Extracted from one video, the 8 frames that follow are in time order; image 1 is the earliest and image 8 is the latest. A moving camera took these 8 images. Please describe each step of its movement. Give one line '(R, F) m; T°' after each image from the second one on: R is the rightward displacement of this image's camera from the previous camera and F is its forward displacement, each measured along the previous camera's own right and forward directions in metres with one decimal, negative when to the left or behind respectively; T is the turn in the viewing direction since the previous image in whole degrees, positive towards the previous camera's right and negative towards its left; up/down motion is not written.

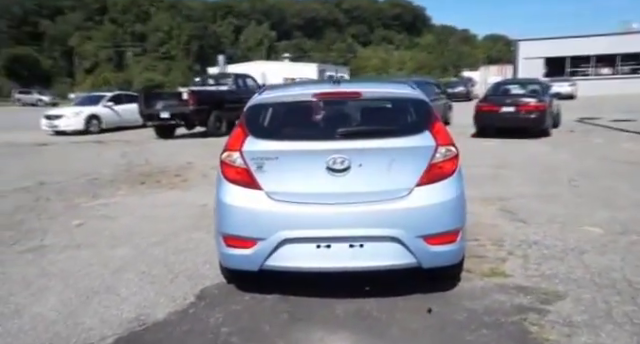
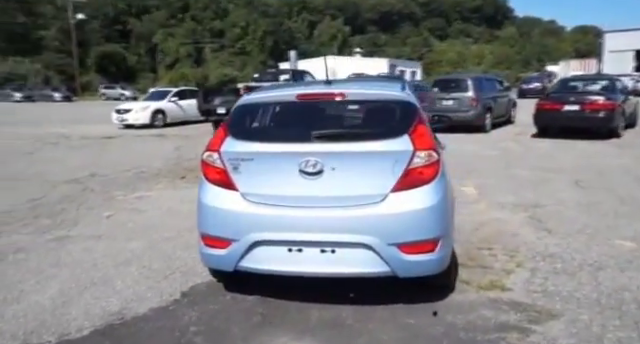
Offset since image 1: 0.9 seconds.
(+0.6, +0.1) m; -8°
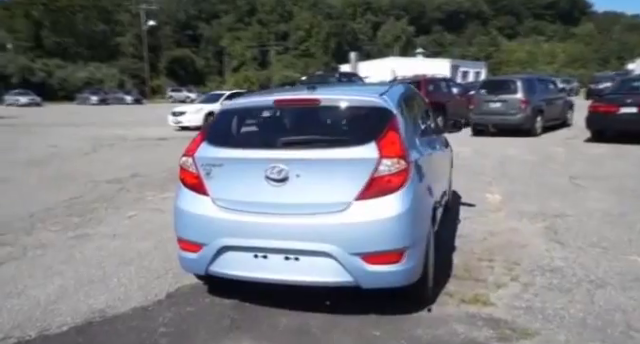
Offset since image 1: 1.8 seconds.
(+0.5, 0.0) m; -6°
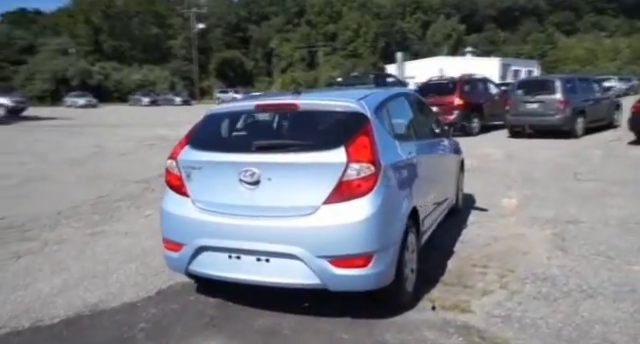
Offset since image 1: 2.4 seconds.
(+0.4, 0.0) m; -5°
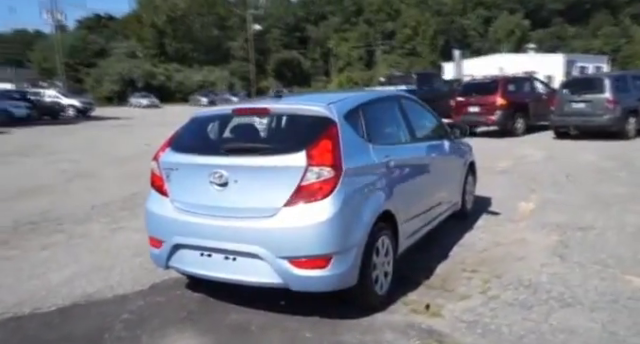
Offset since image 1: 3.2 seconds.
(+0.5, -0.1) m; -6°
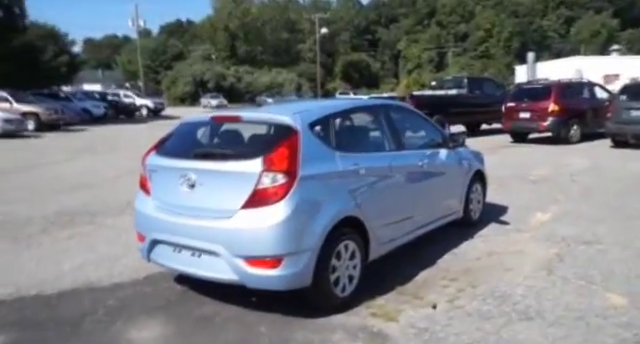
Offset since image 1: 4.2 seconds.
(+0.7, -0.1) m; -7°
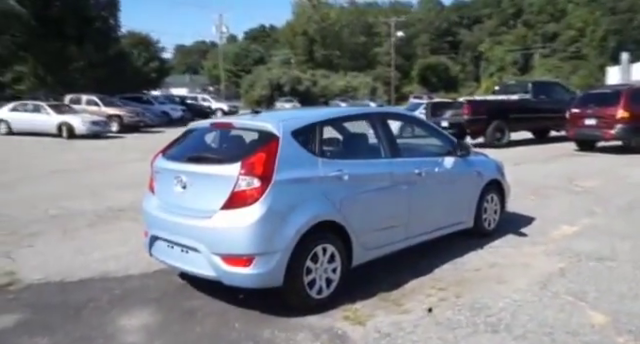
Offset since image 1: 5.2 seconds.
(+0.7, -0.1) m; -8°
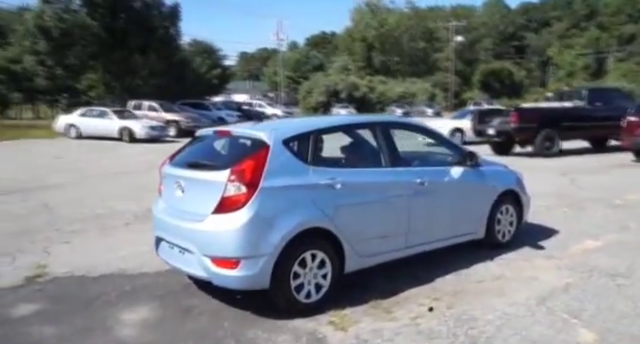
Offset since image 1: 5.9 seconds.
(+0.5, -0.1) m; -6°
